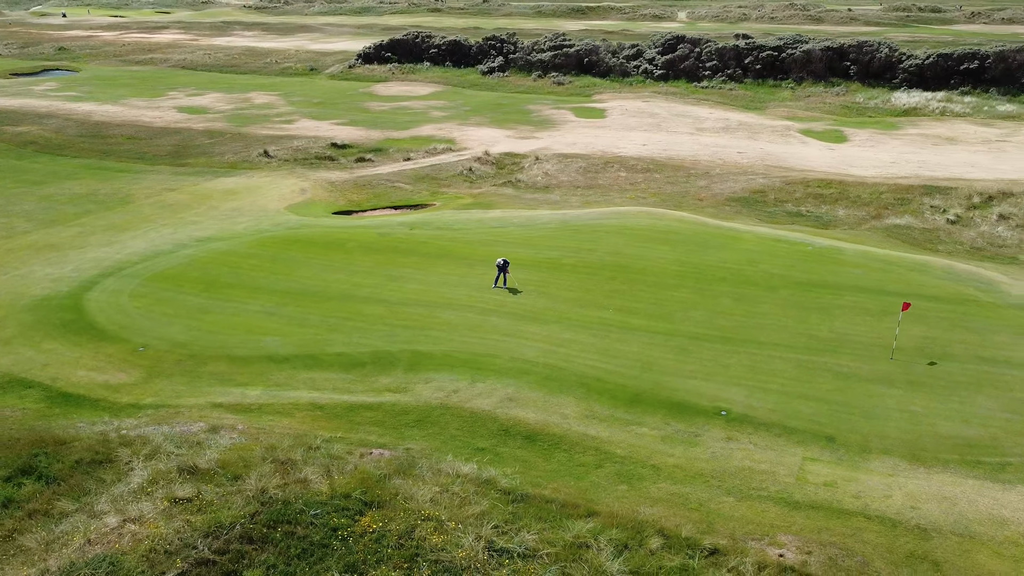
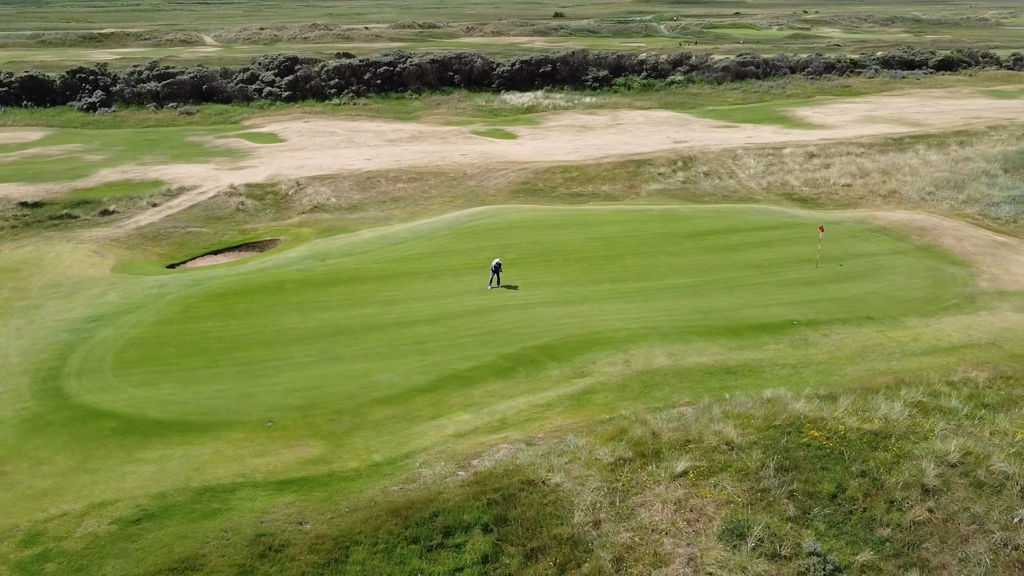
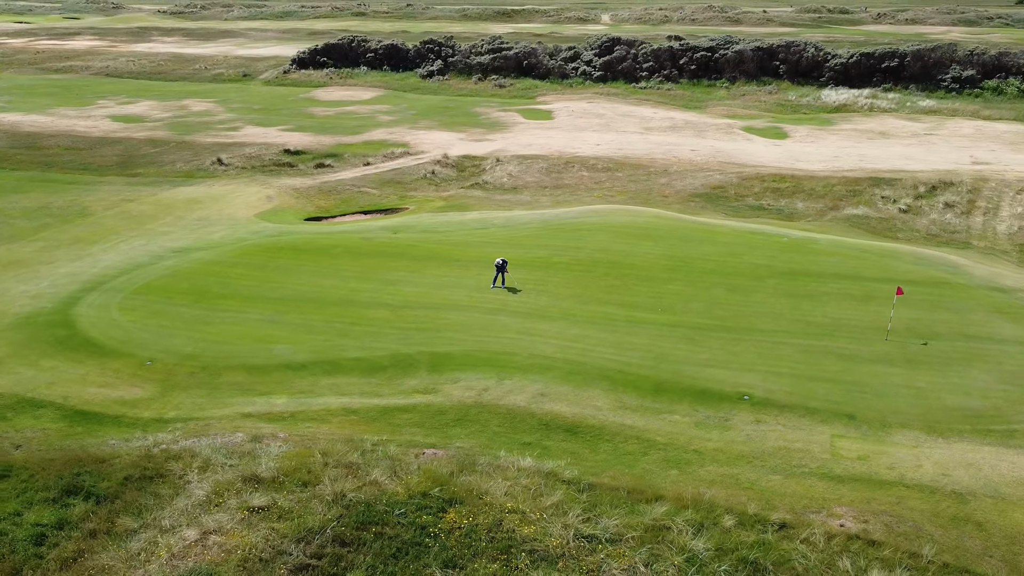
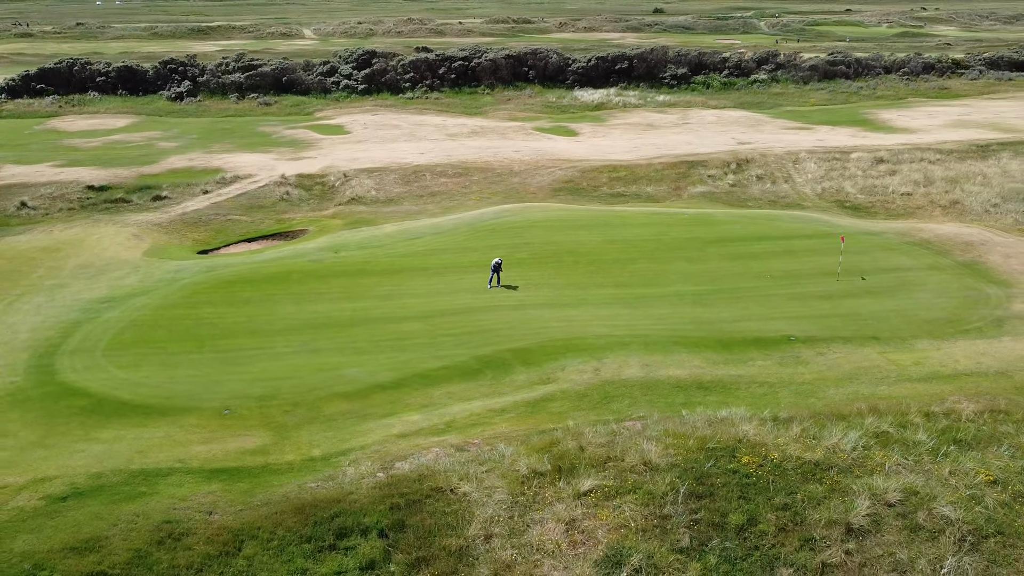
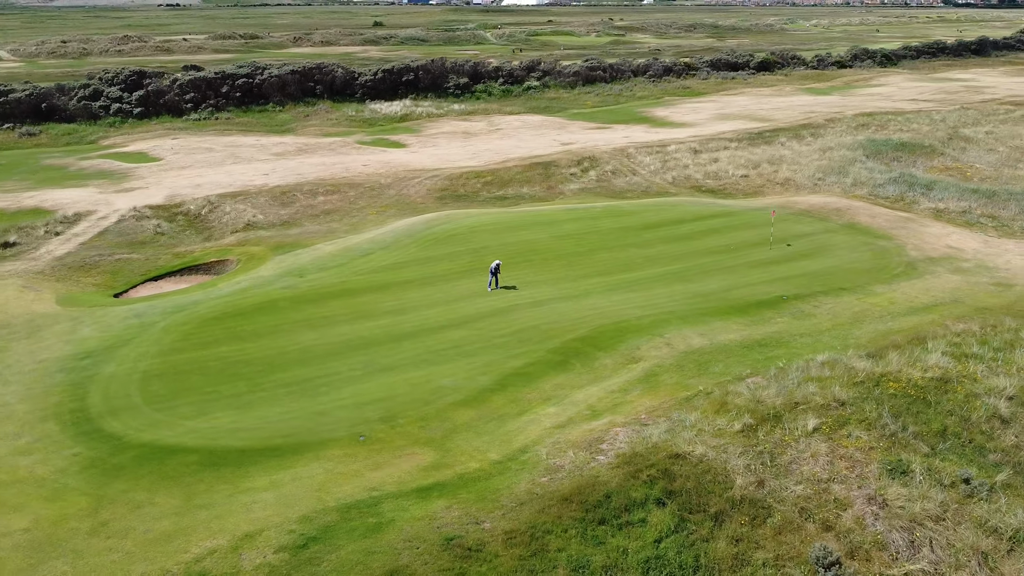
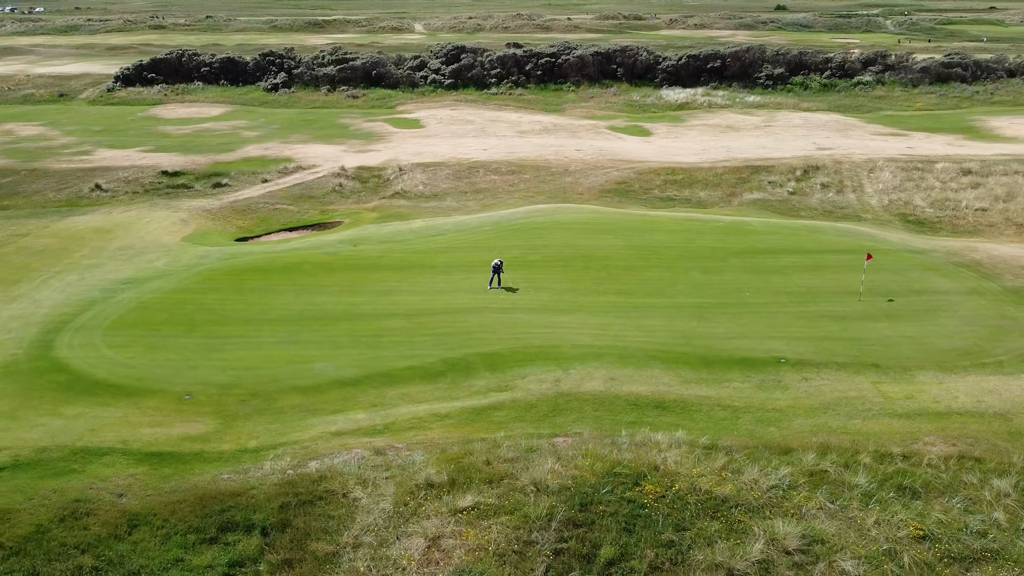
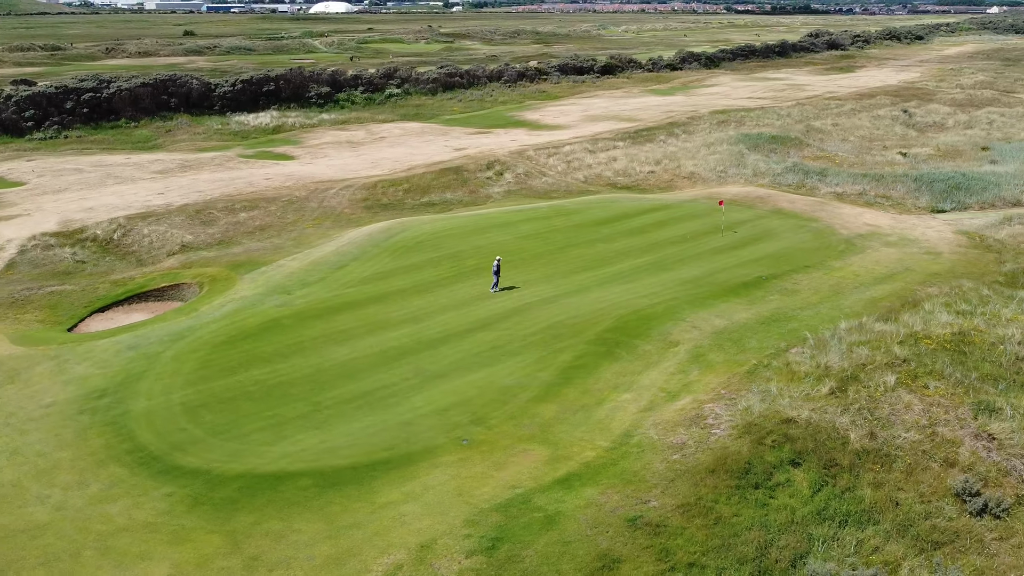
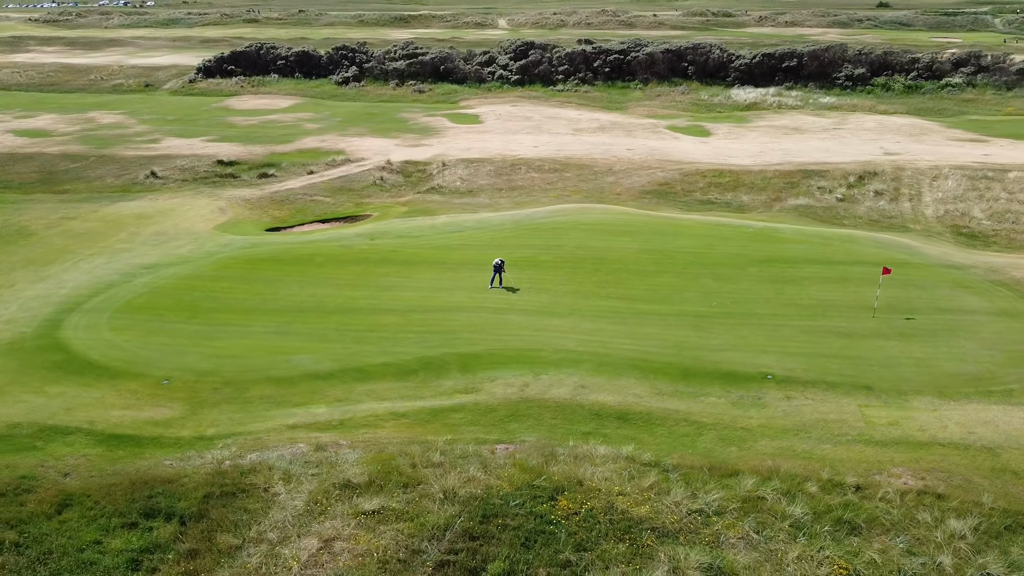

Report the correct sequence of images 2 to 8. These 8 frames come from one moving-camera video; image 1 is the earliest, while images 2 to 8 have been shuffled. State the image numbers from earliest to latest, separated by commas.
3, 8, 6, 4, 2, 5, 7
